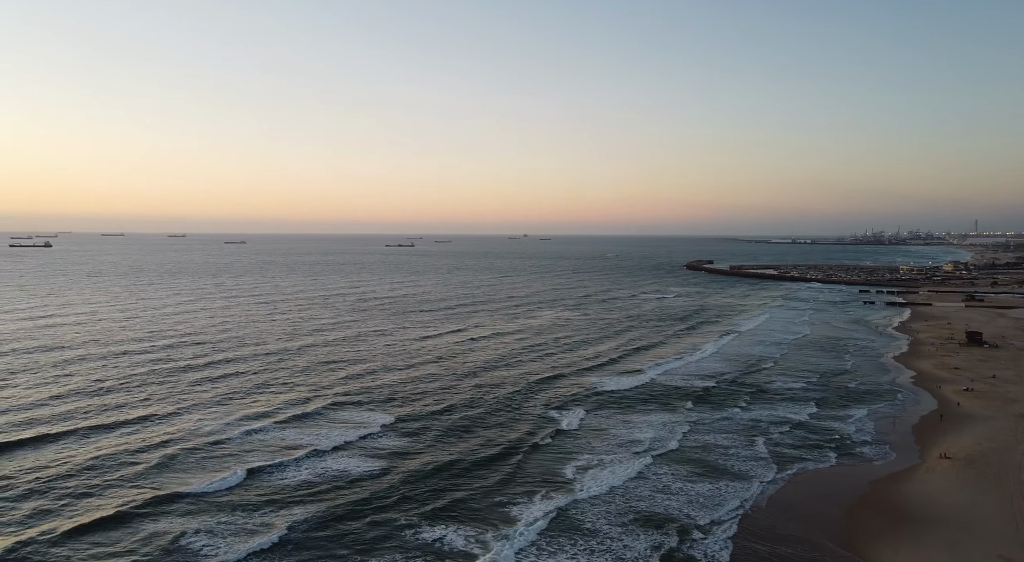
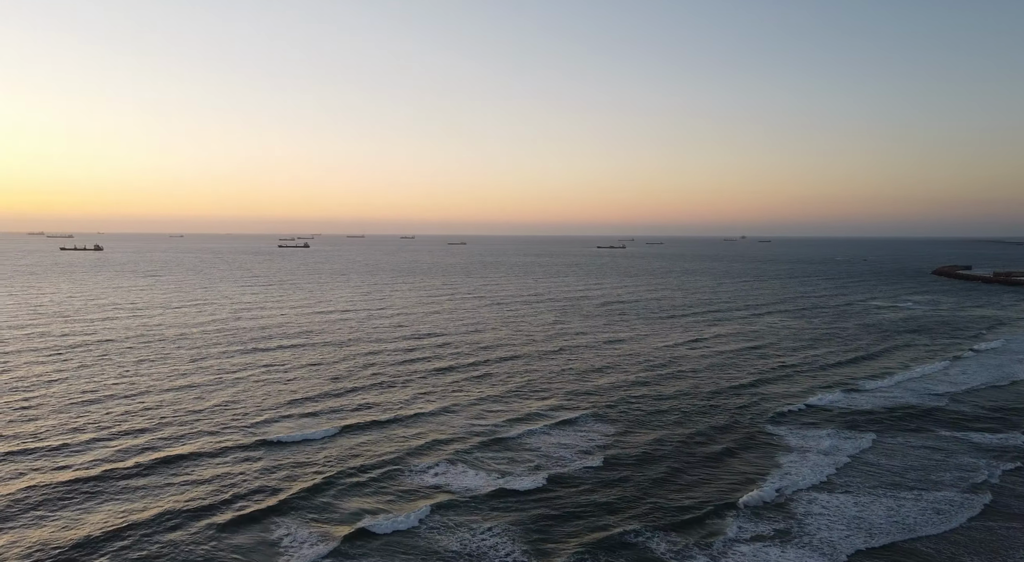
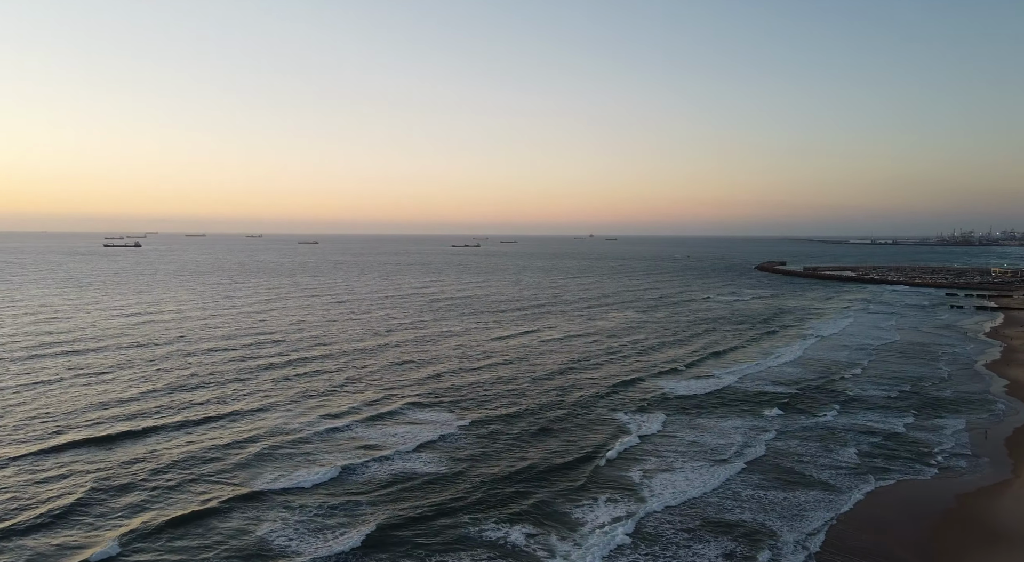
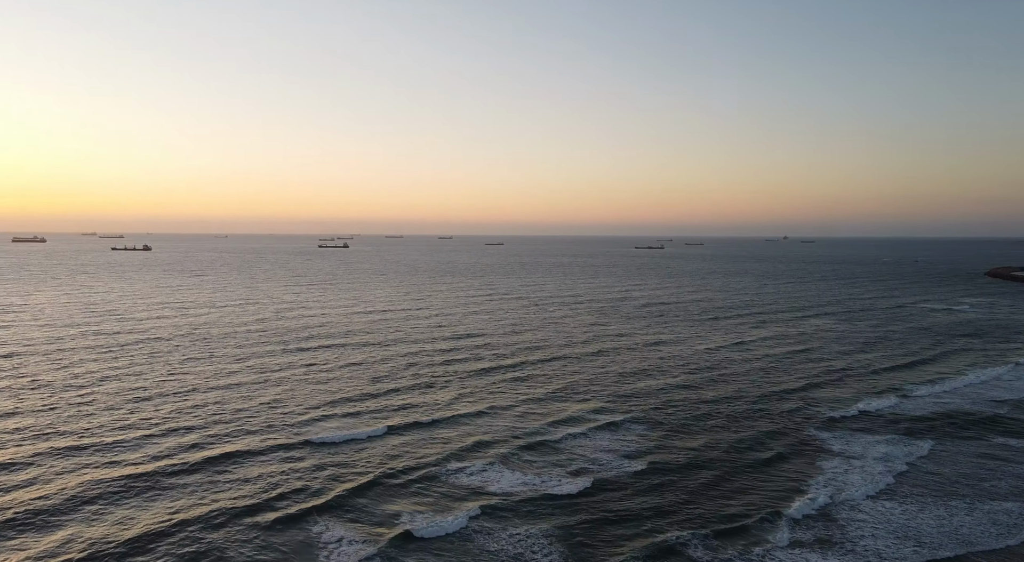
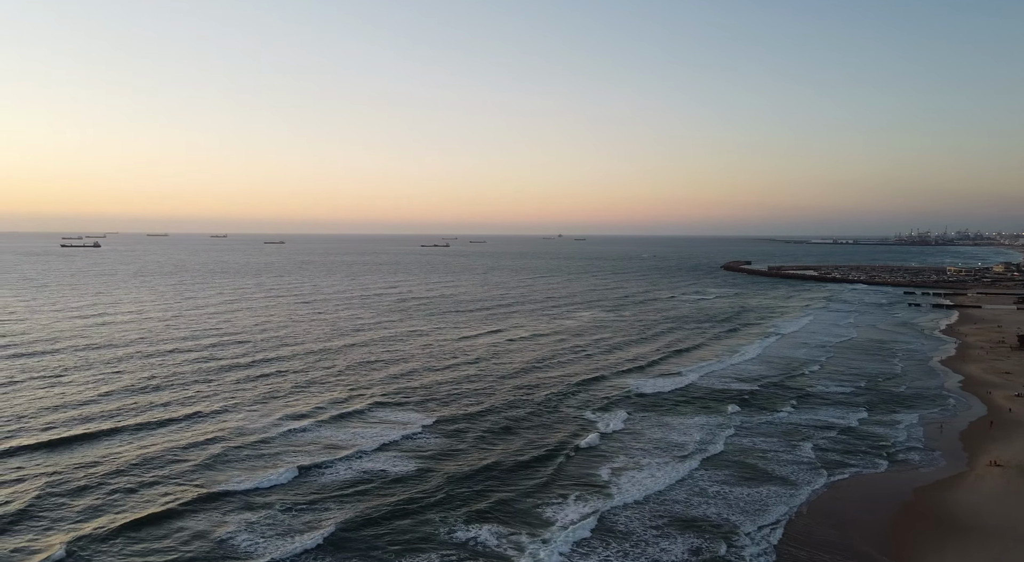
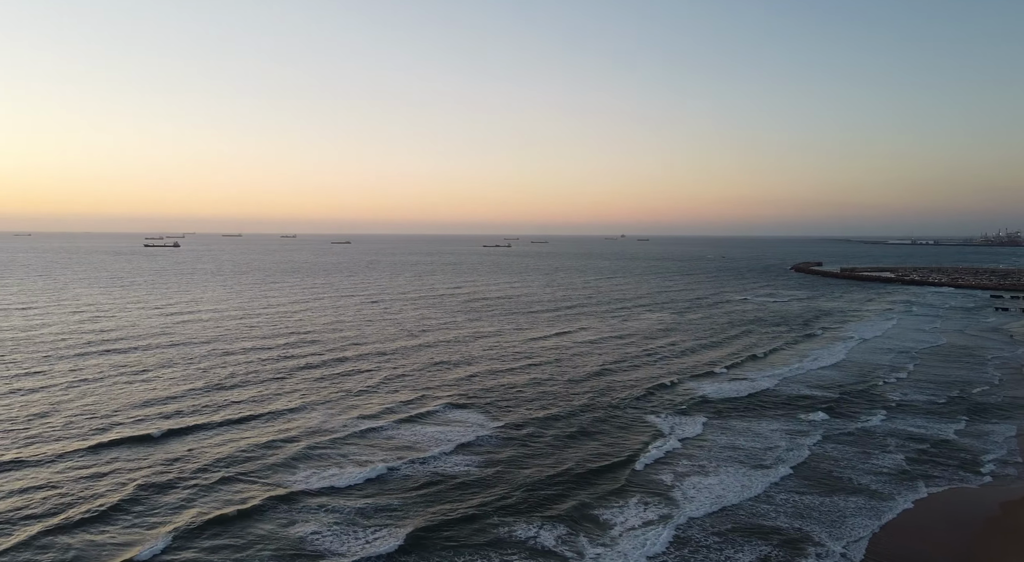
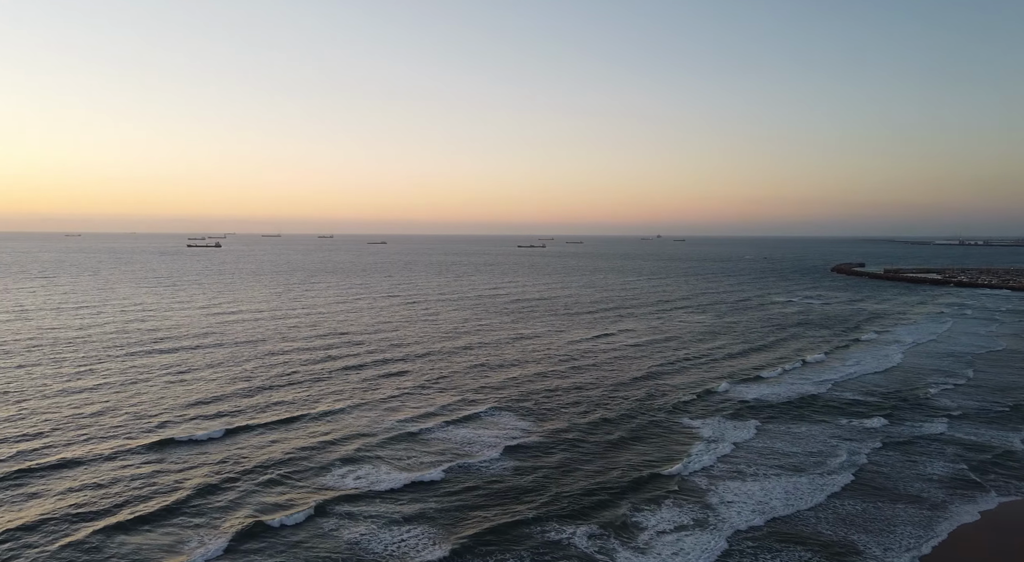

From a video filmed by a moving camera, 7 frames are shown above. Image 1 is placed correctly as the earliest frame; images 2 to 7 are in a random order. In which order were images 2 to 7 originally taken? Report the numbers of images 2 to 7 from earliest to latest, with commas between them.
5, 3, 6, 7, 2, 4
